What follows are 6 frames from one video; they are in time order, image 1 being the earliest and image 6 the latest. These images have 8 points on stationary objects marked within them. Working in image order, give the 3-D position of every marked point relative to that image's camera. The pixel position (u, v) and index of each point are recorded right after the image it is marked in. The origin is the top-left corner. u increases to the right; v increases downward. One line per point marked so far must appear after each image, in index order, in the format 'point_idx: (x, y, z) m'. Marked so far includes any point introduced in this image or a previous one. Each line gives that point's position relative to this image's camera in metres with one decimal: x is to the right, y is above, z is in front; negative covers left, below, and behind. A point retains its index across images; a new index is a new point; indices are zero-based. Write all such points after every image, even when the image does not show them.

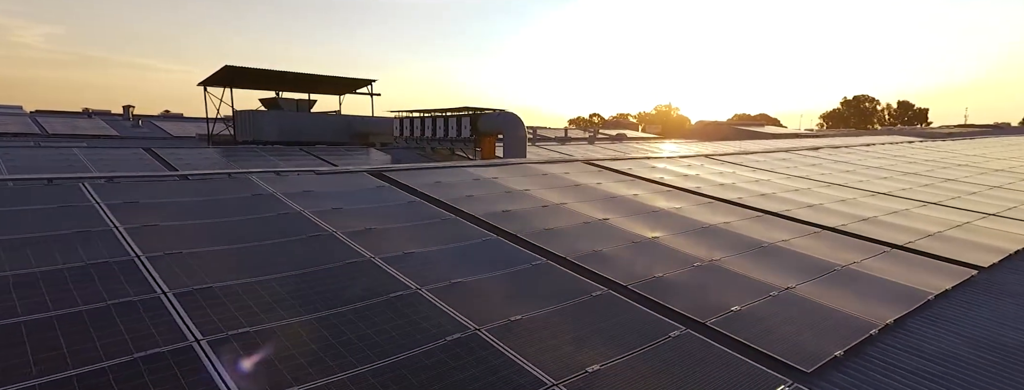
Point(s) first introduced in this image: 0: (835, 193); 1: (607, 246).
0: (+11.6, +0.1, +19.3) m
1: (+1.9, -1.1, +11.1) m
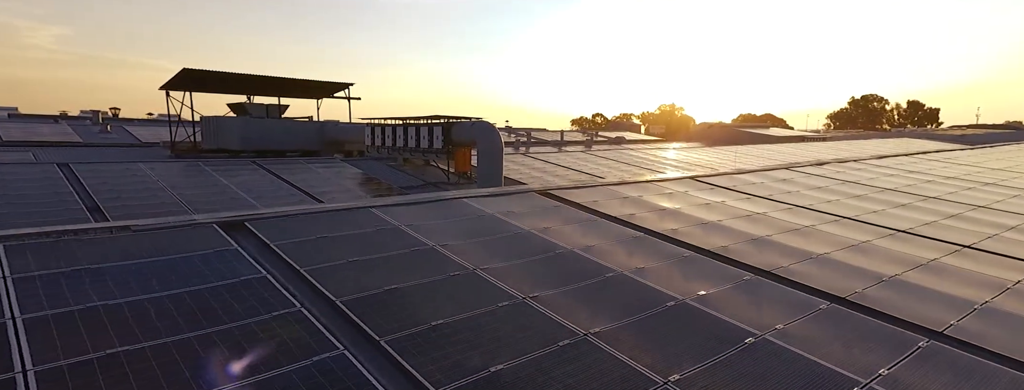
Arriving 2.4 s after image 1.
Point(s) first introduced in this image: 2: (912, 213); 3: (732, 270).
0: (+9.8, -1.1, +15.8) m
1: (0.0, -2.3, +7.6) m
2: (+14.7, -0.7, +19.6) m
3: (+4.9, -1.7, +12.0) m
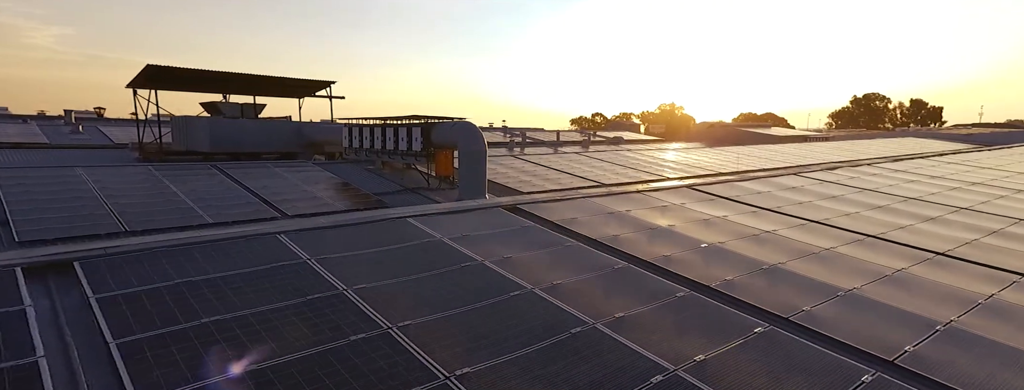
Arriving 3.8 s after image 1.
0: (+8.8, -1.5, +13.0) m
1: (-1.0, -2.7, +4.9) m
2: (+13.7, -1.1, +16.8) m
3: (+4.0, -2.1, +9.3) m
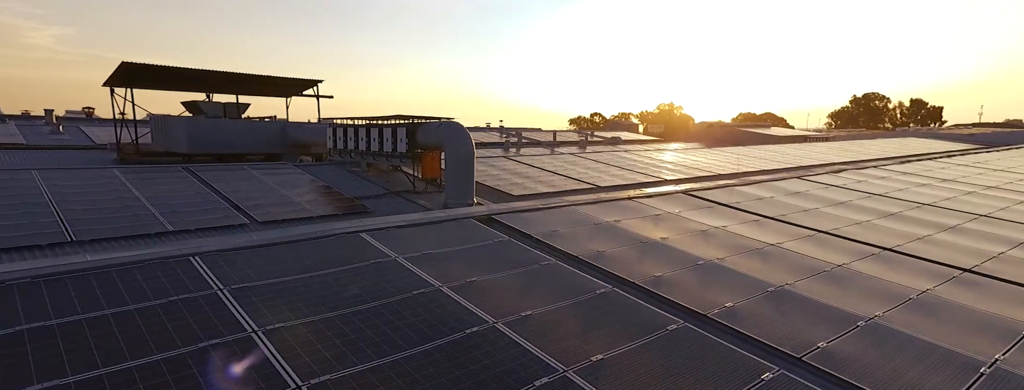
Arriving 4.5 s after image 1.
0: (+8.2, -1.7, +11.5) m
1: (-1.6, -3.0, +3.3) m
2: (+13.1, -1.3, +15.3) m
3: (+3.3, -2.3, +7.7) m
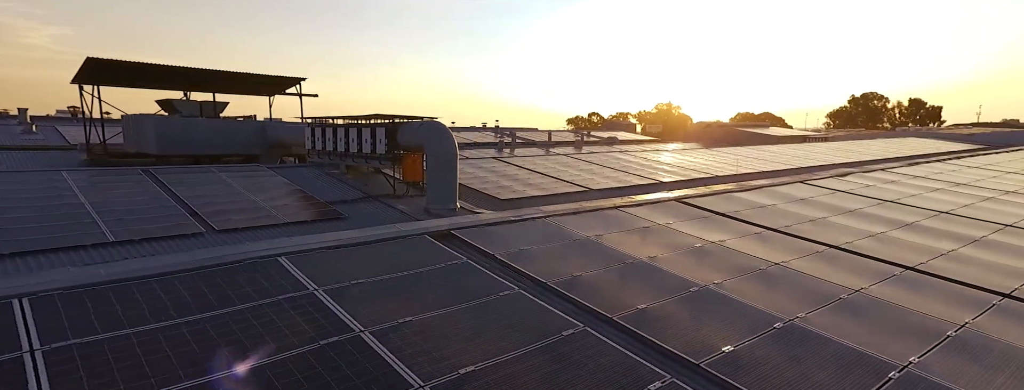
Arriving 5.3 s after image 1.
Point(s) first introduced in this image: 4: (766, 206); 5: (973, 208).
0: (+7.4, -2.0, +9.6) m
1: (-2.3, -3.2, +1.5) m
2: (+12.3, -1.5, +13.5) m
3: (+2.6, -2.6, +5.8) m
4: (+9.1, -0.3, +18.9) m
5: (+16.8, -0.5, +19.2) m
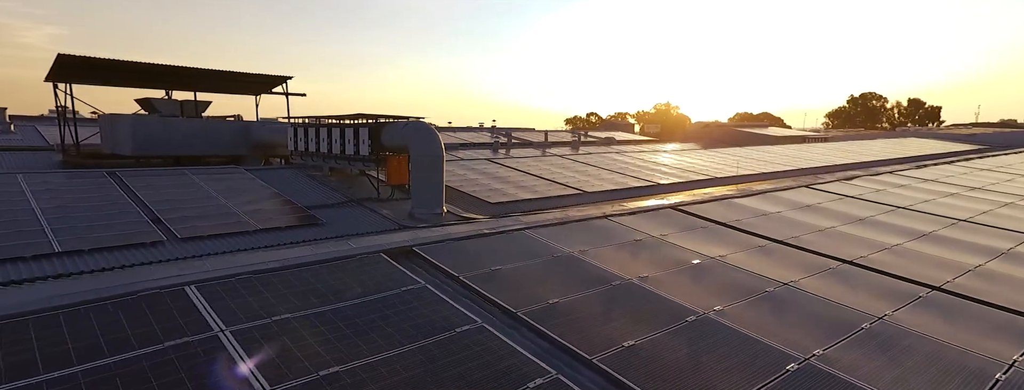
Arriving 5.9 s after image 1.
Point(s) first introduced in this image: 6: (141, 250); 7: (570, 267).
0: (+6.9, -2.2, +8.2) m
1: (-2.8, -3.4, 0.0) m
2: (+11.8, -1.8, +12.0) m
3: (+2.0, -2.8, +4.4) m
4: (+8.6, -0.5, +17.5) m
5: (+16.2, -0.7, +17.7) m
6: (-13.1, -1.9, +18.9) m
7: (+0.7, -0.8, +11.6) m
